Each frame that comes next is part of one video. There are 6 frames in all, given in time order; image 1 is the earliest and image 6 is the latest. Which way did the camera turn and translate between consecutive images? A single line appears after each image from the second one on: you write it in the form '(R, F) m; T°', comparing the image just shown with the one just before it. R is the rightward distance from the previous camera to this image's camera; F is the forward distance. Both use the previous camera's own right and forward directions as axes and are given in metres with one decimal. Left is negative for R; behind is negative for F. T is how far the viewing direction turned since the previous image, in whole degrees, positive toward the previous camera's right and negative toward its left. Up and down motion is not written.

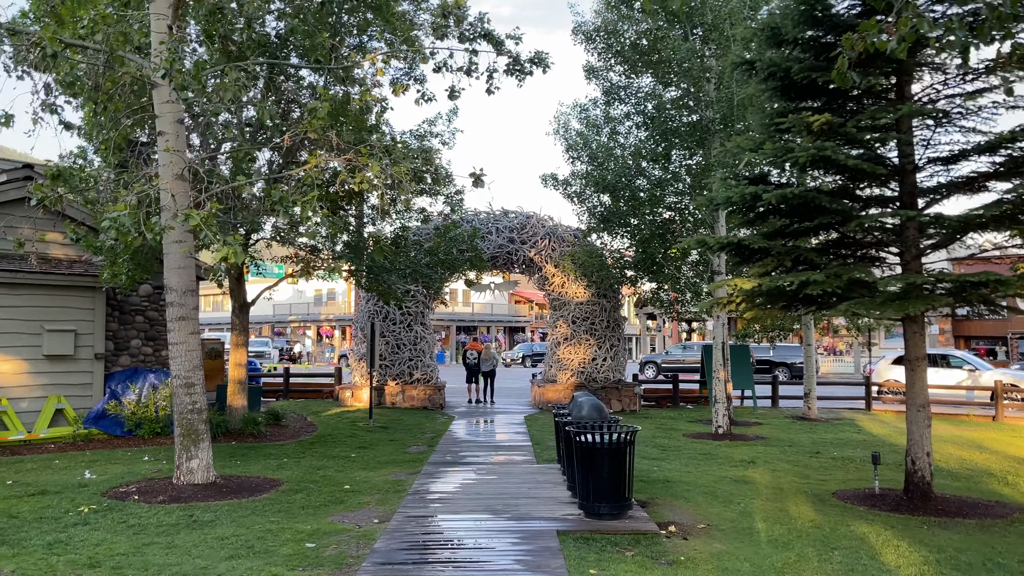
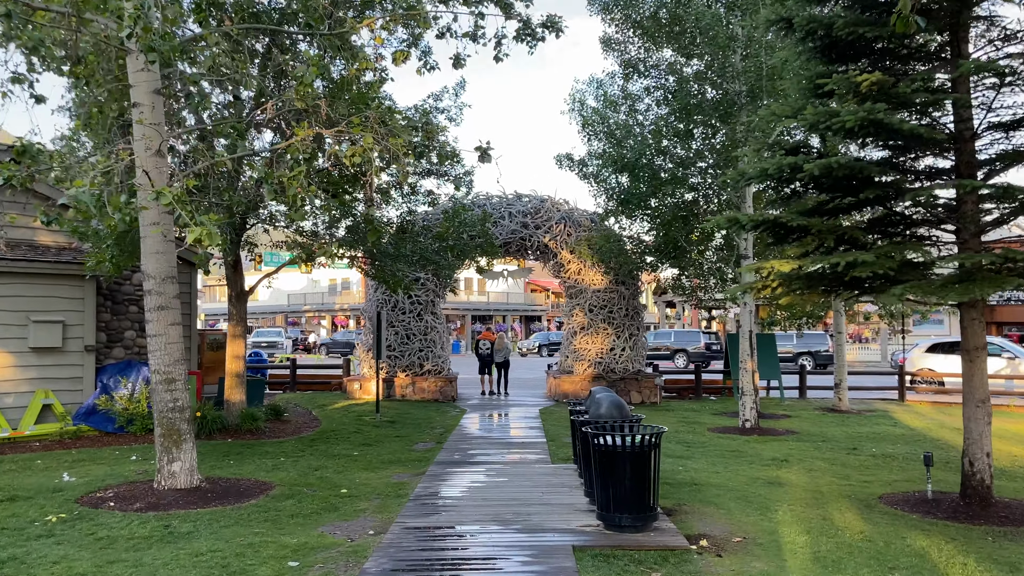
(+0.1, +0.7) m; -1°
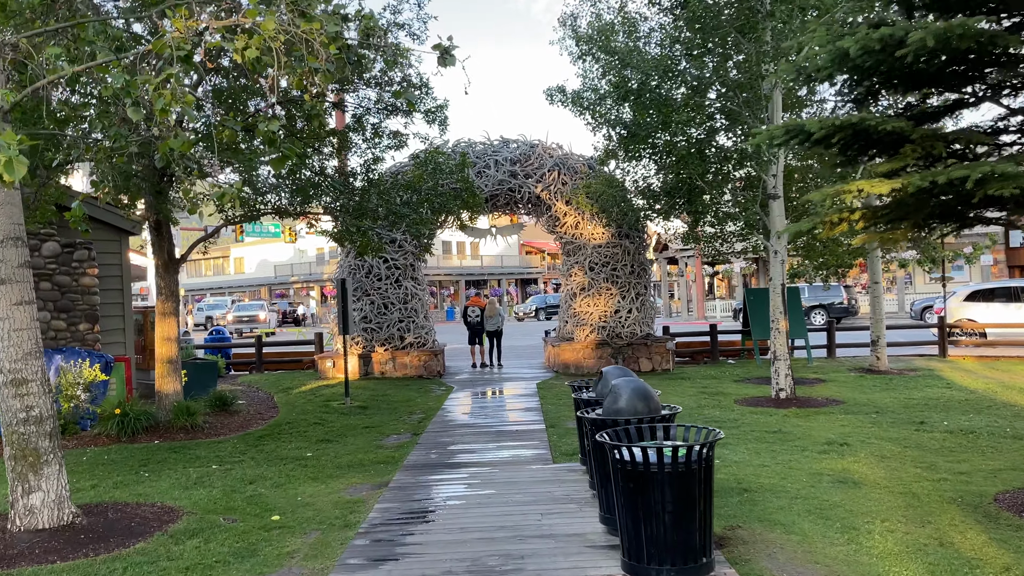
(+0.1, +2.0) m; 0°
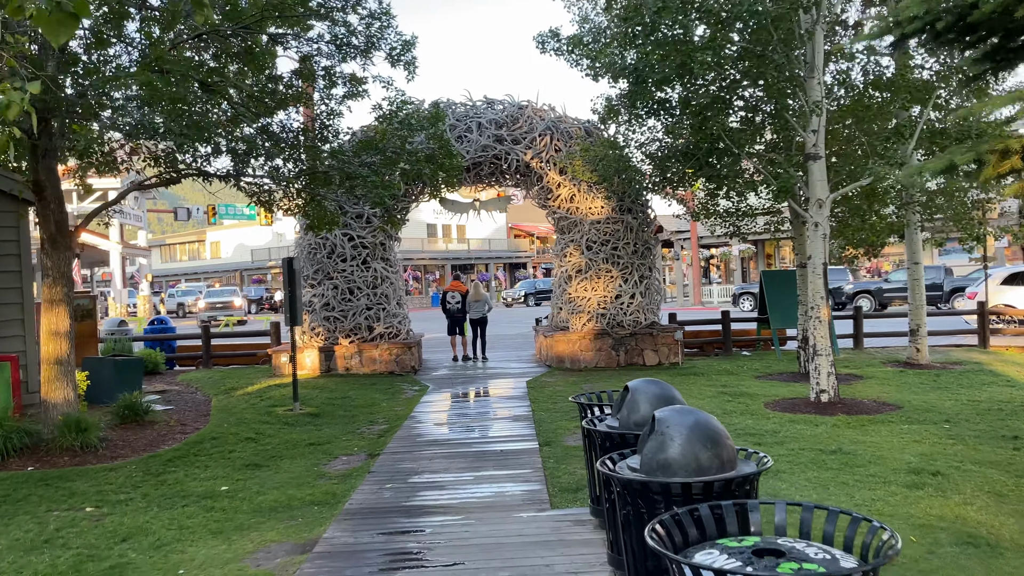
(0.0, +1.9) m; +1°
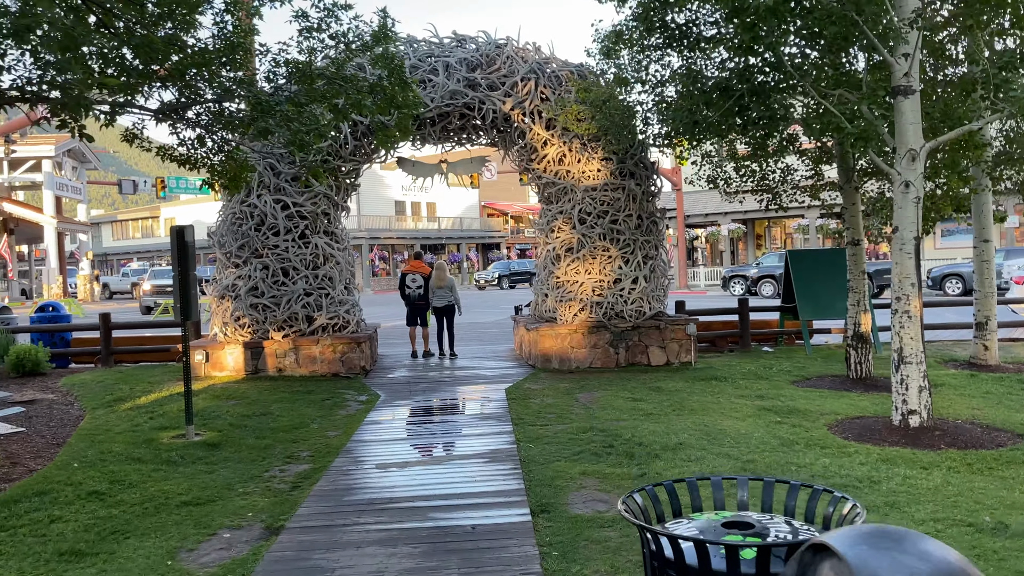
(0.0, +2.4) m; +2°
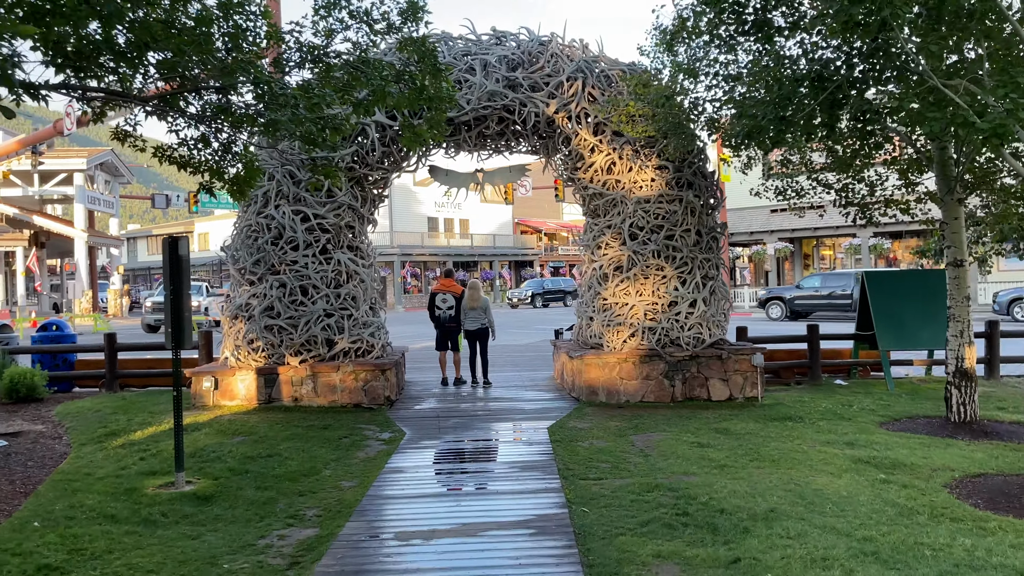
(-0.1, +1.1) m; -2°
